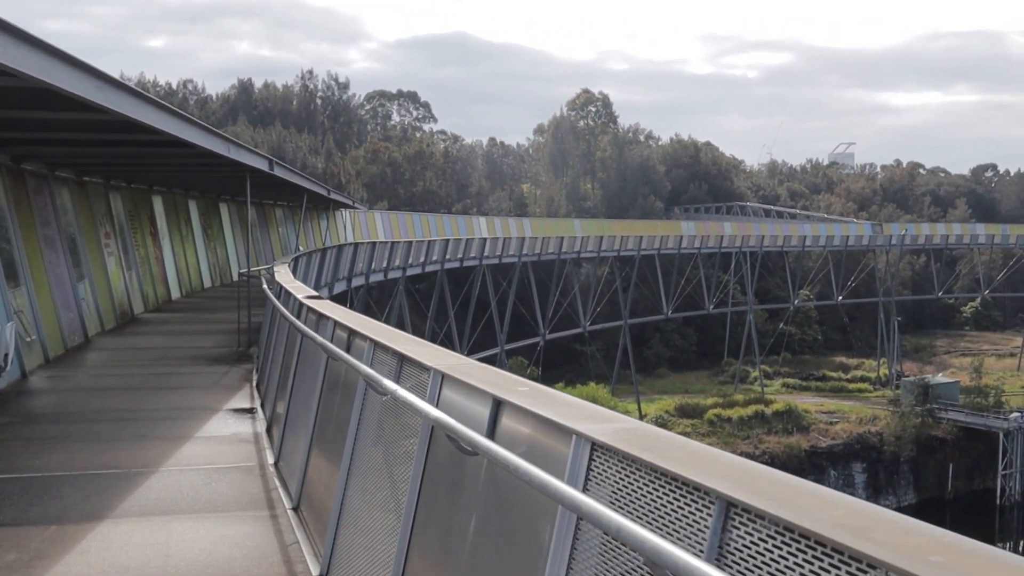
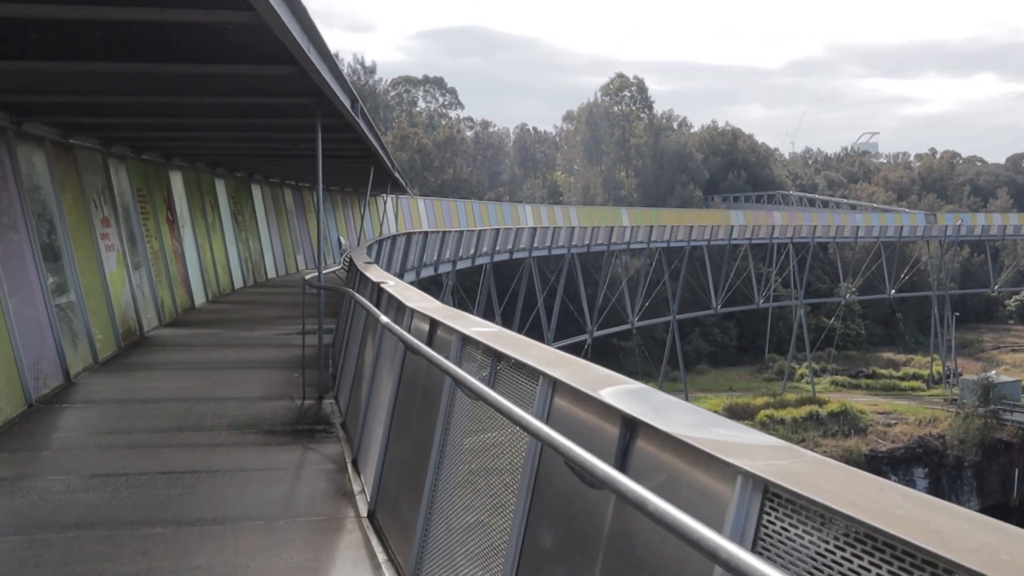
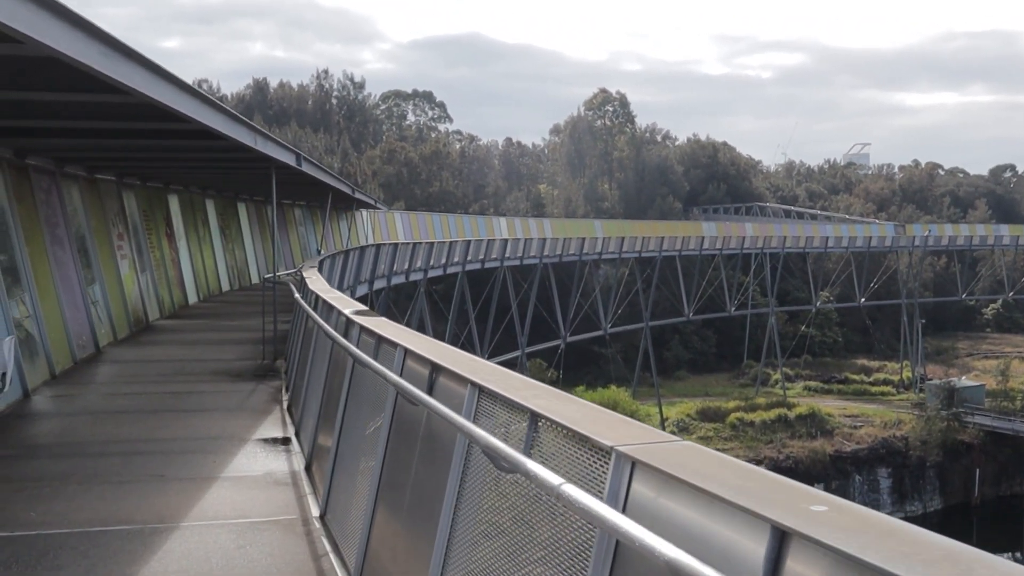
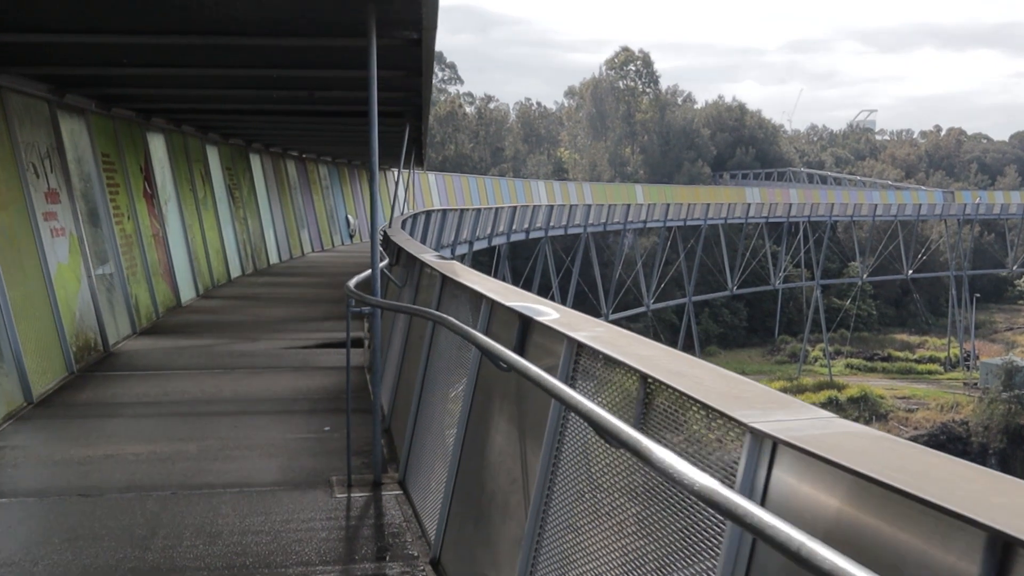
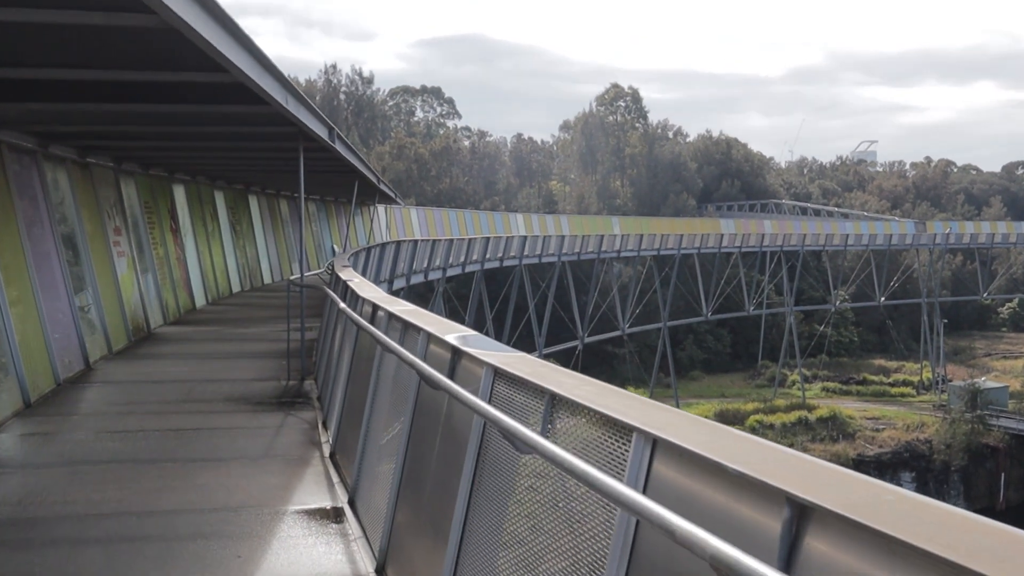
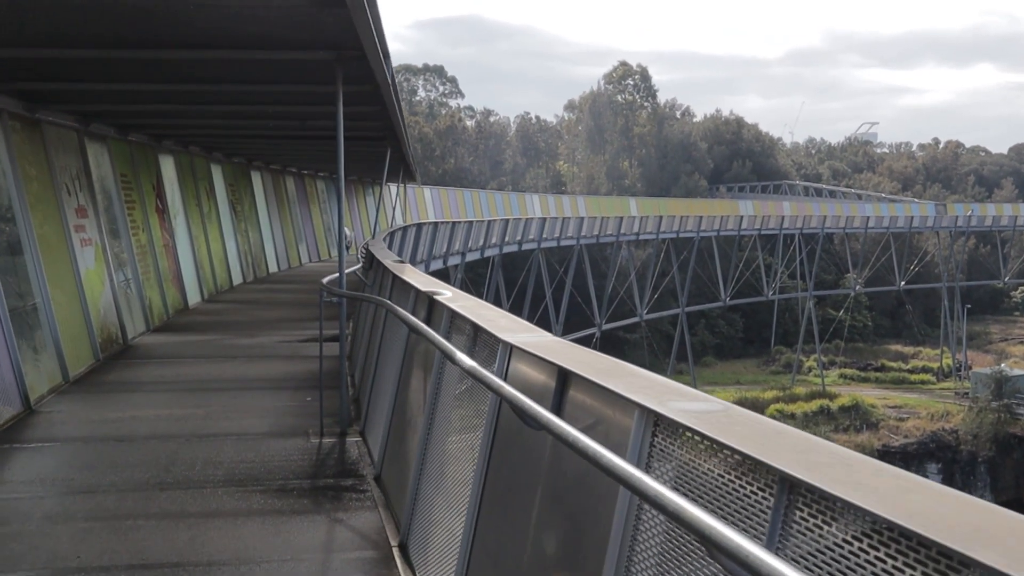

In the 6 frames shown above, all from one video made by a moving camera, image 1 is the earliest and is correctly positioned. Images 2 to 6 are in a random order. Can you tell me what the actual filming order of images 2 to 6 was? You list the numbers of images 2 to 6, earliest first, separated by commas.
3, 5, 2, 6, 4
